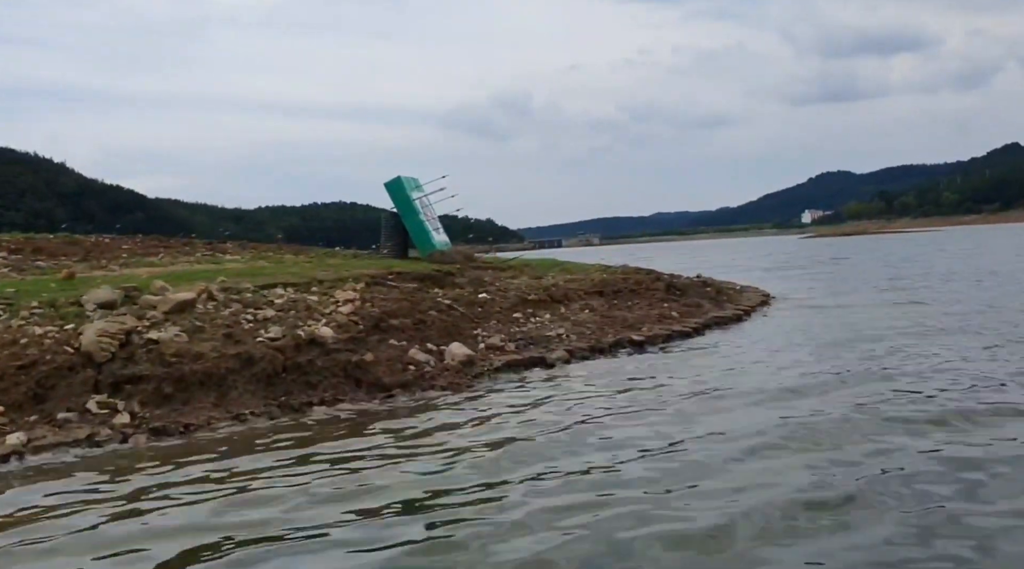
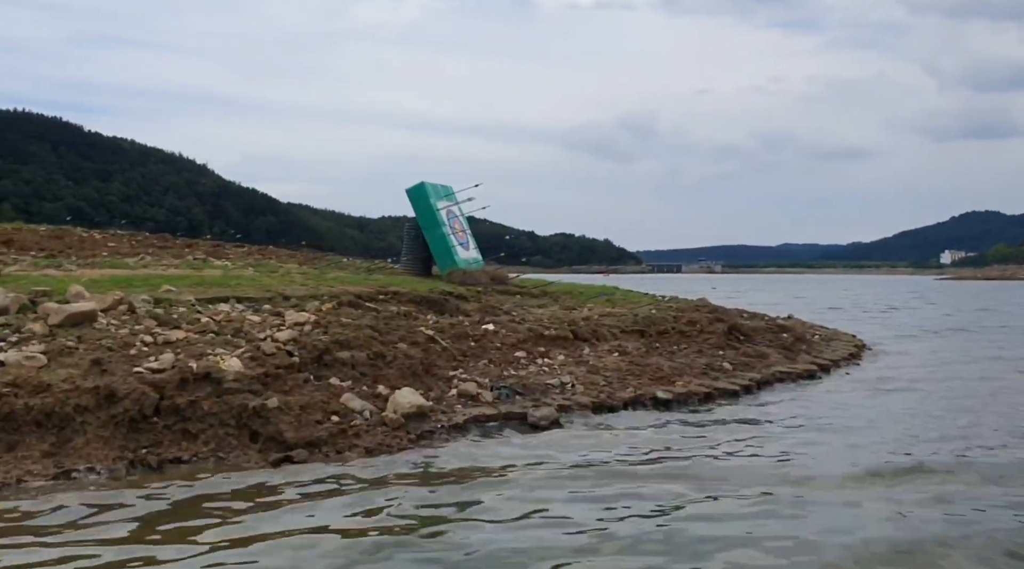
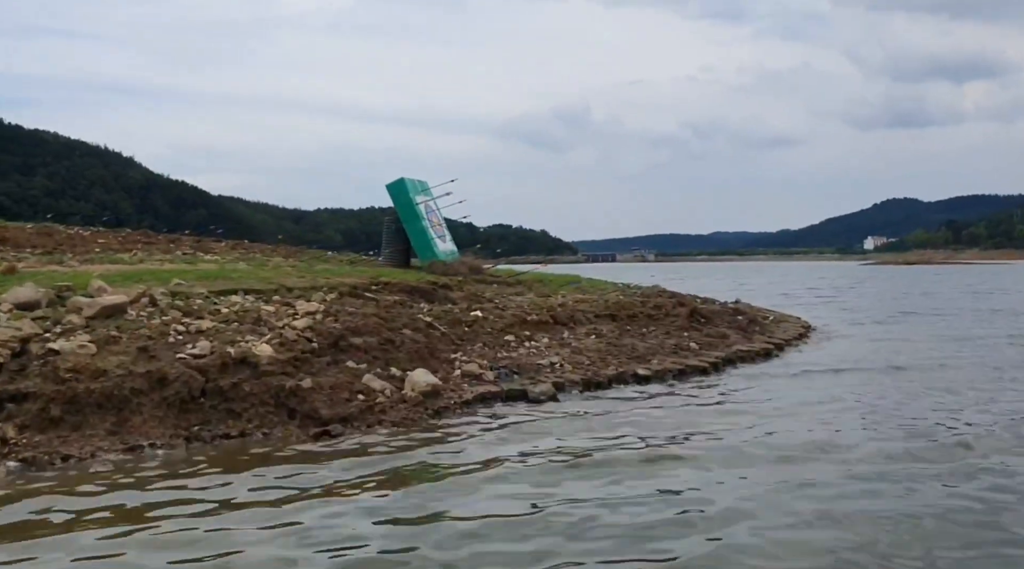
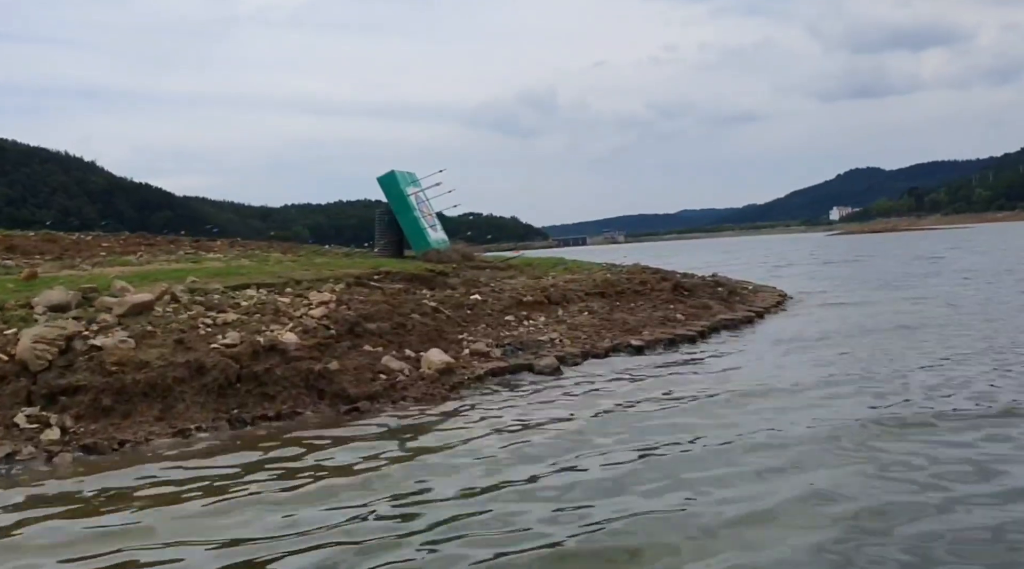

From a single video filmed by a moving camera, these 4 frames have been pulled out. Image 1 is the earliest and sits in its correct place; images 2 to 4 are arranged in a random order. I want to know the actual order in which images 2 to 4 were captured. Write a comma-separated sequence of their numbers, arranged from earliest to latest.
4, 3, 2
